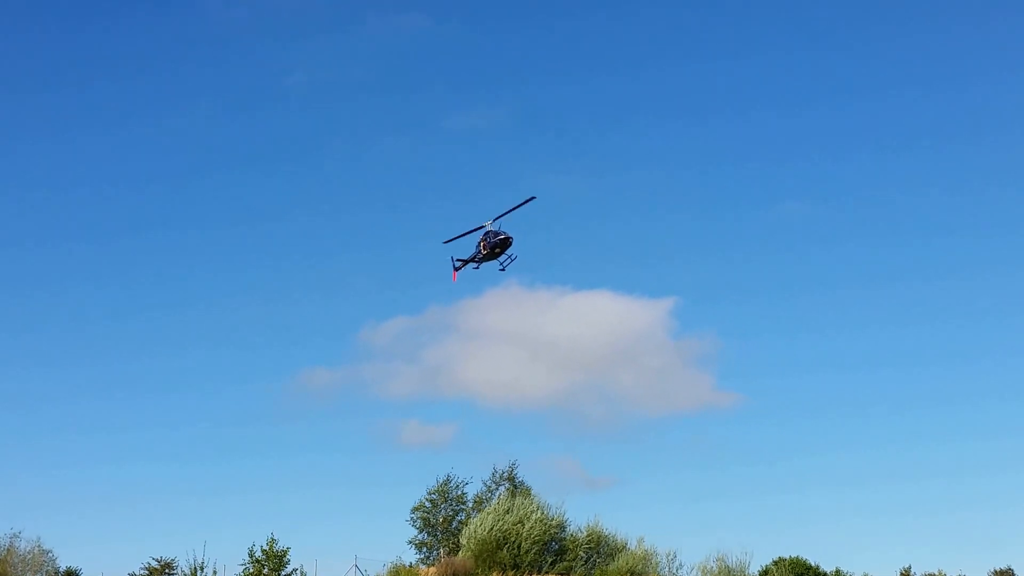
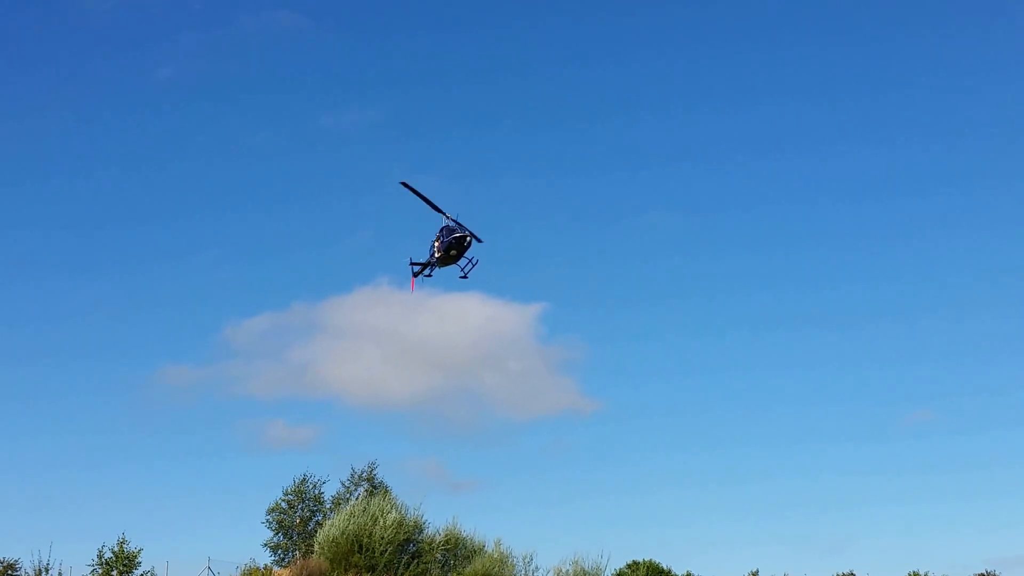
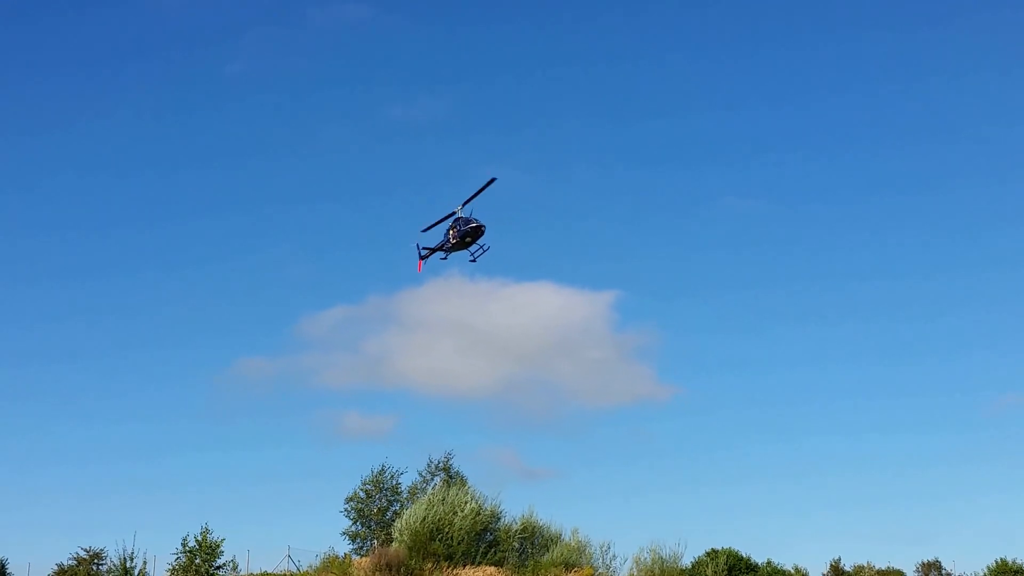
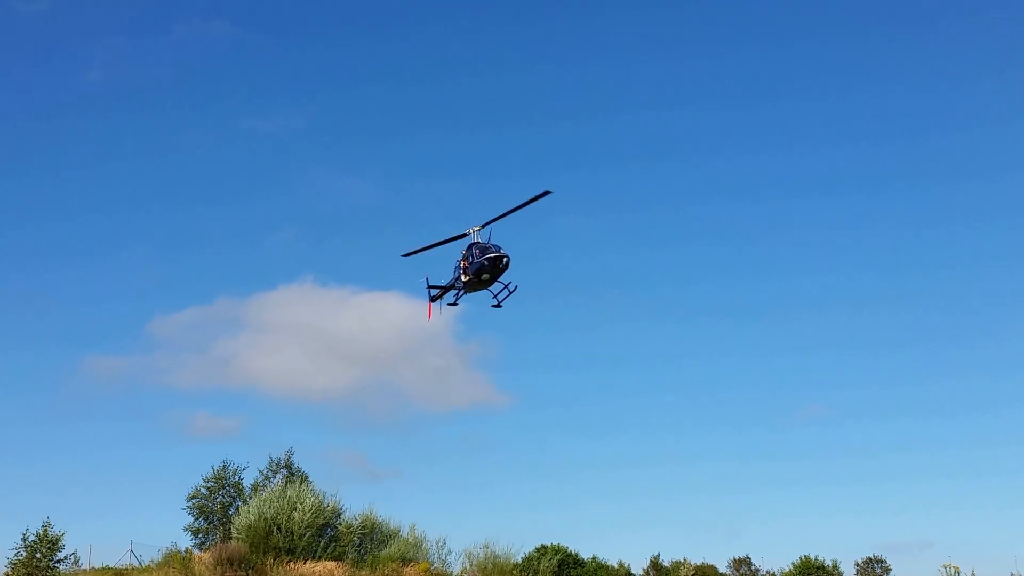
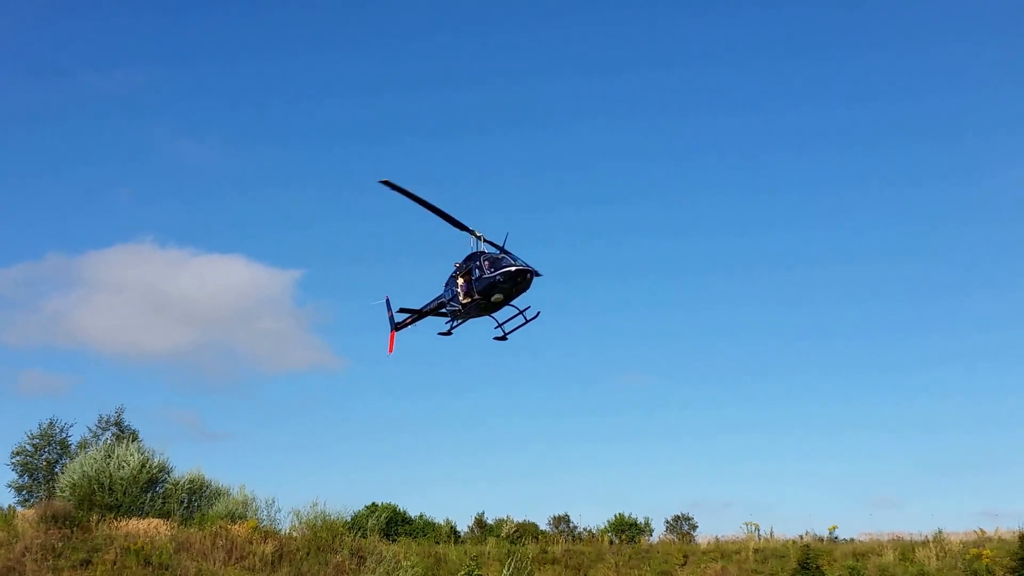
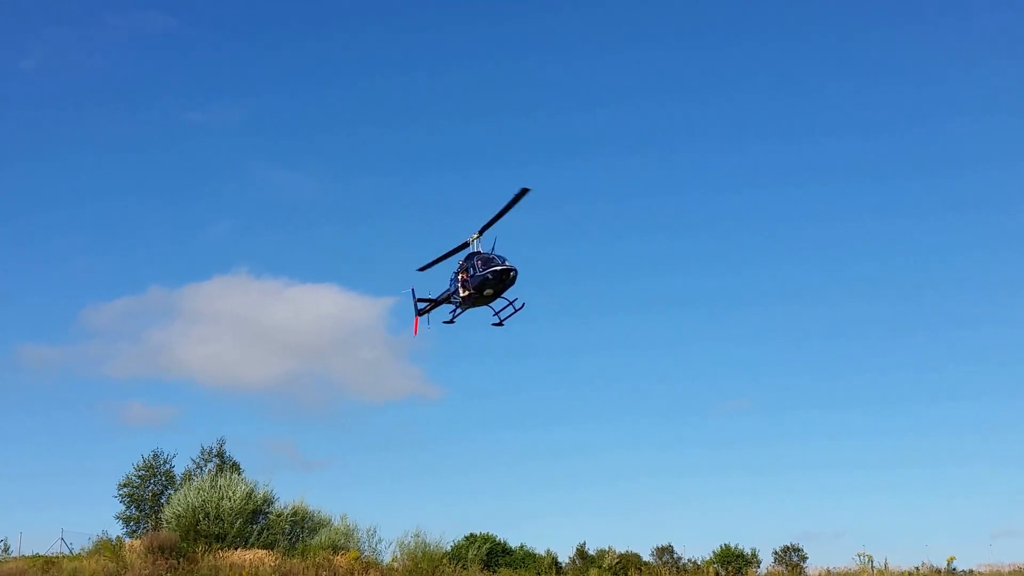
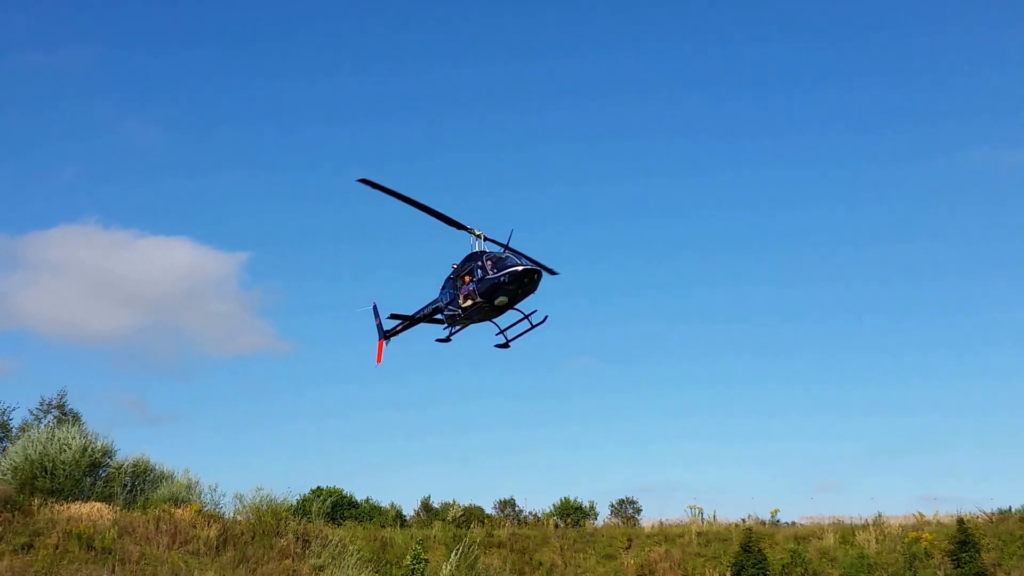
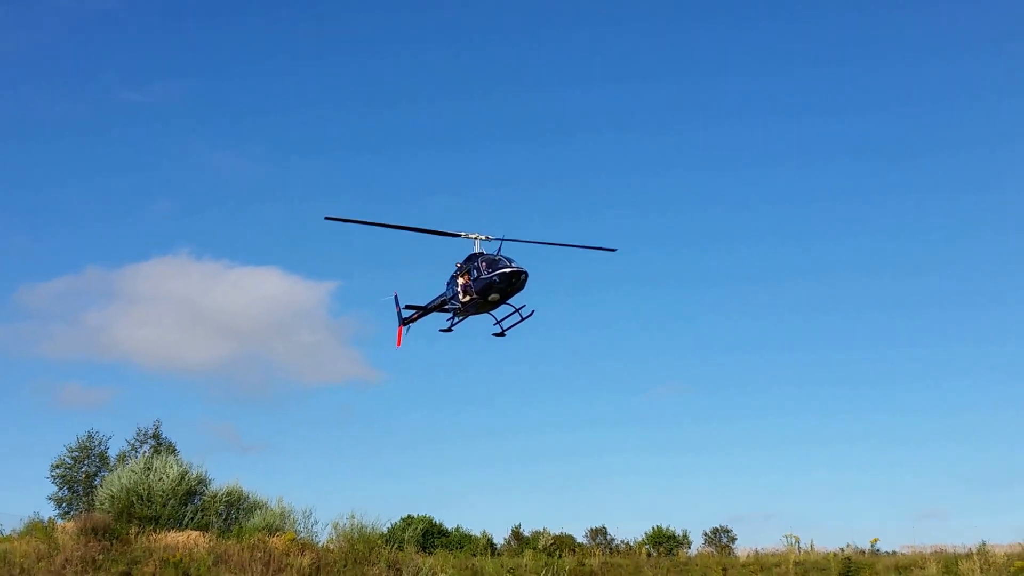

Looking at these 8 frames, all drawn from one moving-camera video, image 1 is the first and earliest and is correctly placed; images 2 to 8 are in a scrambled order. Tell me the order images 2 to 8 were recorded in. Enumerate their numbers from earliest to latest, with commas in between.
3, 2, 4, 6, 8, 5, 7
